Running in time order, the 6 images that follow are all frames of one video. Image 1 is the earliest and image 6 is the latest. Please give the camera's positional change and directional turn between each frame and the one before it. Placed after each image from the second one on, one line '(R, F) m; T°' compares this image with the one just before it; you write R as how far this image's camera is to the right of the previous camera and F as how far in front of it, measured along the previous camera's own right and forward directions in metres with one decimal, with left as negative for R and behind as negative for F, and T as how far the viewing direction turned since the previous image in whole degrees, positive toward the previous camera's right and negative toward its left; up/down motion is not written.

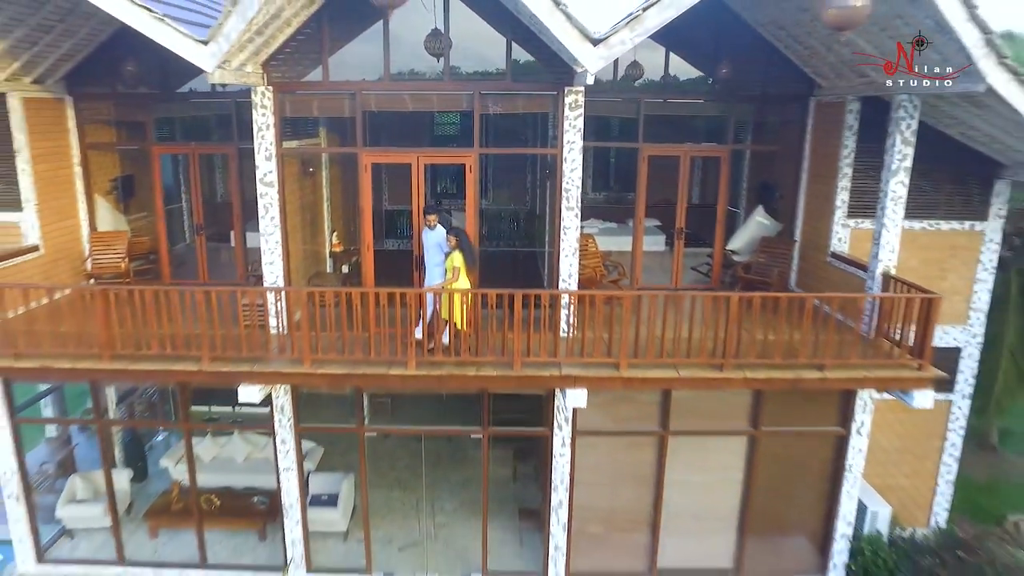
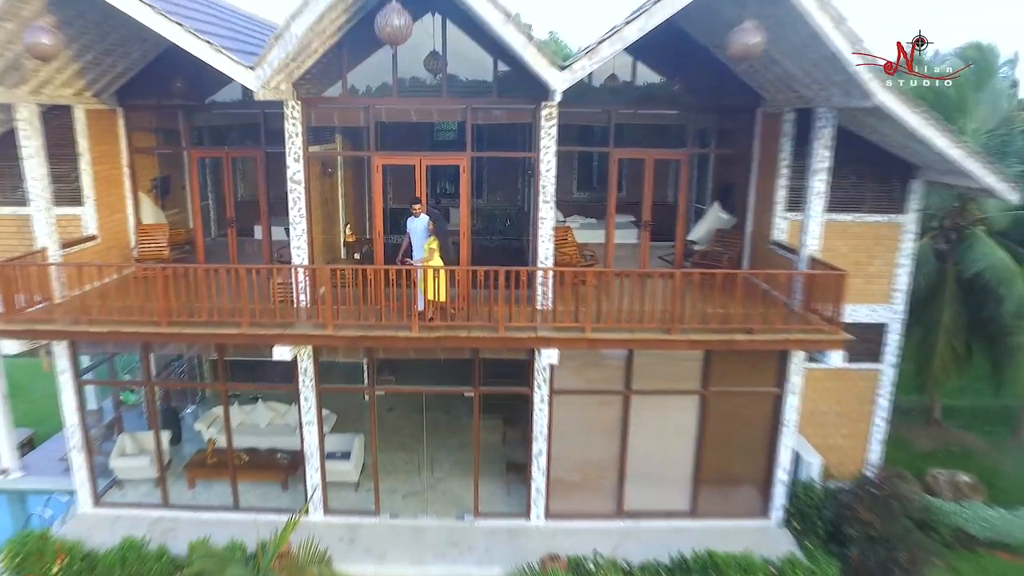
(+0.2, -1.5) m; 0°
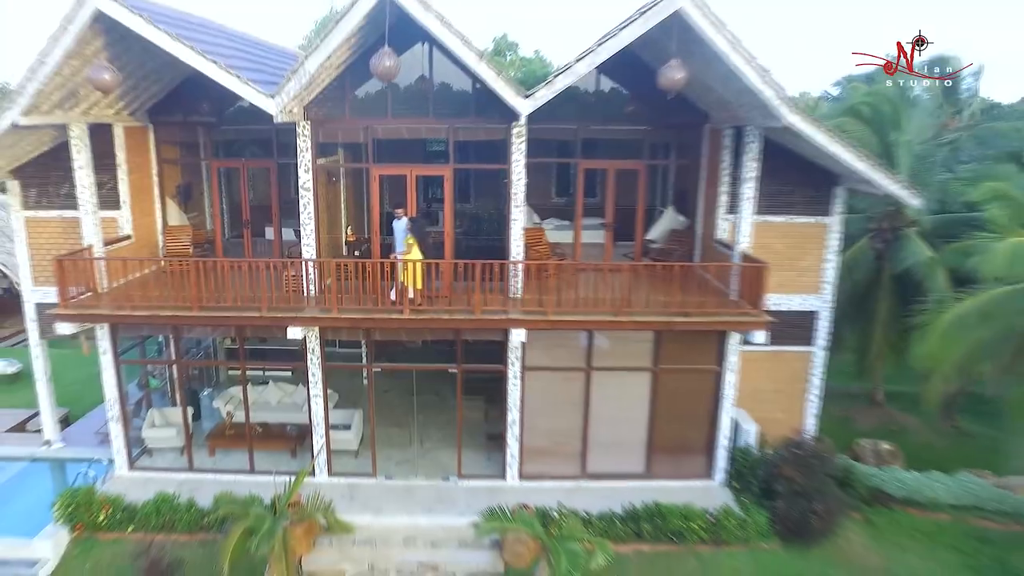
(+0.3, -1.6) m; 0°
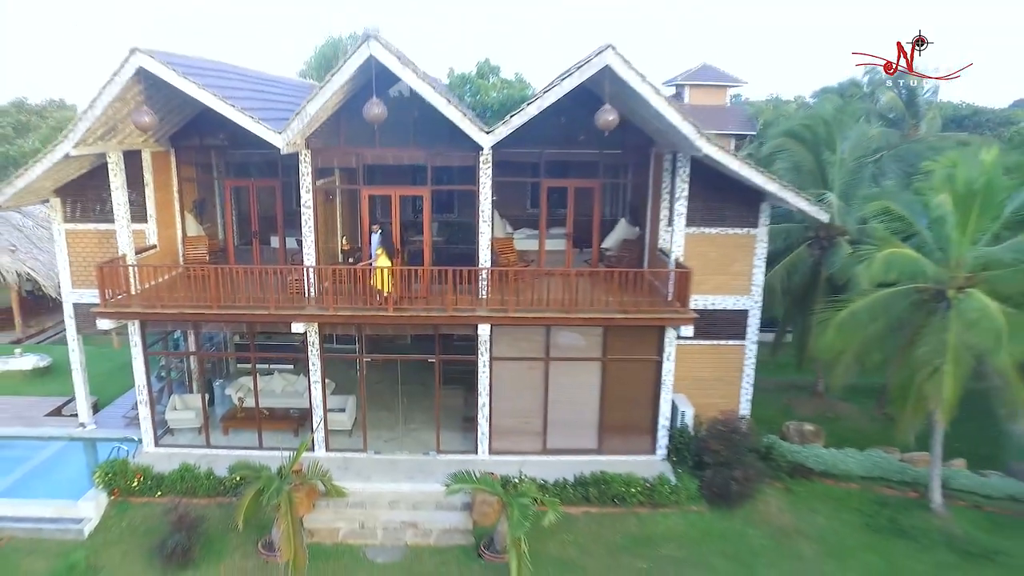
(+0.6, -1.9) m; 0°
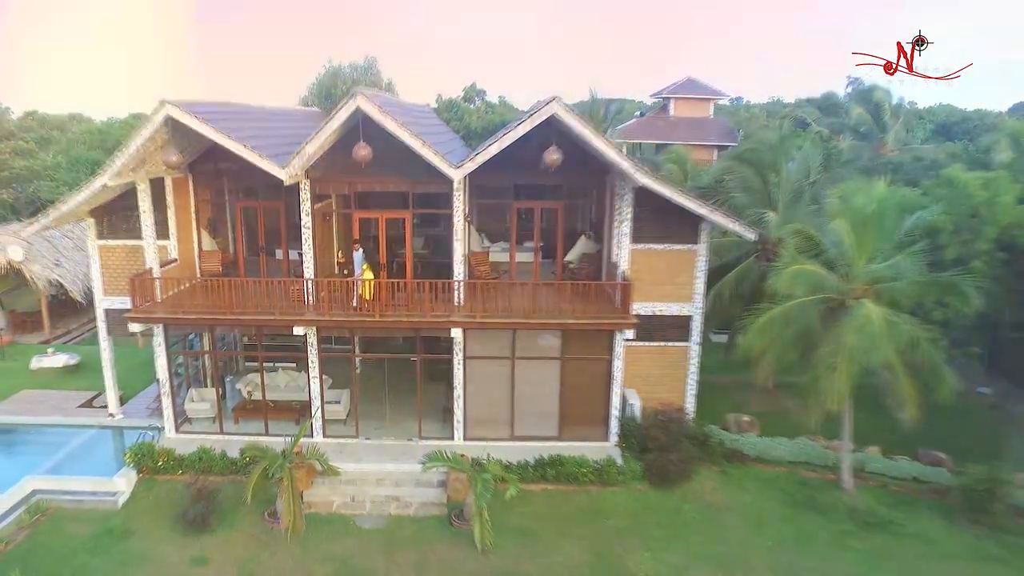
(+0.7, -2.1) m; 0°
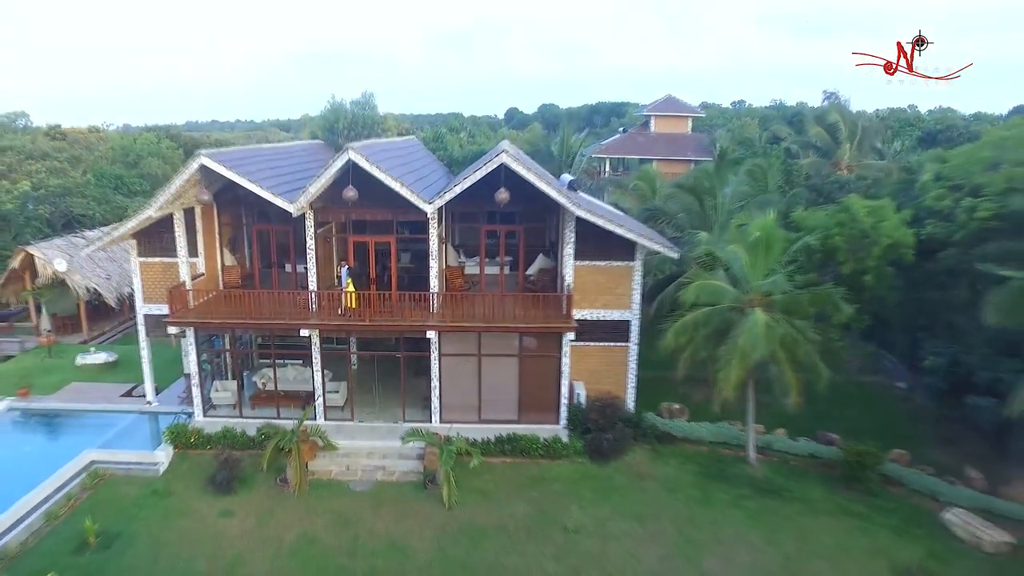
(+1.1, -3.3) m; -1°
